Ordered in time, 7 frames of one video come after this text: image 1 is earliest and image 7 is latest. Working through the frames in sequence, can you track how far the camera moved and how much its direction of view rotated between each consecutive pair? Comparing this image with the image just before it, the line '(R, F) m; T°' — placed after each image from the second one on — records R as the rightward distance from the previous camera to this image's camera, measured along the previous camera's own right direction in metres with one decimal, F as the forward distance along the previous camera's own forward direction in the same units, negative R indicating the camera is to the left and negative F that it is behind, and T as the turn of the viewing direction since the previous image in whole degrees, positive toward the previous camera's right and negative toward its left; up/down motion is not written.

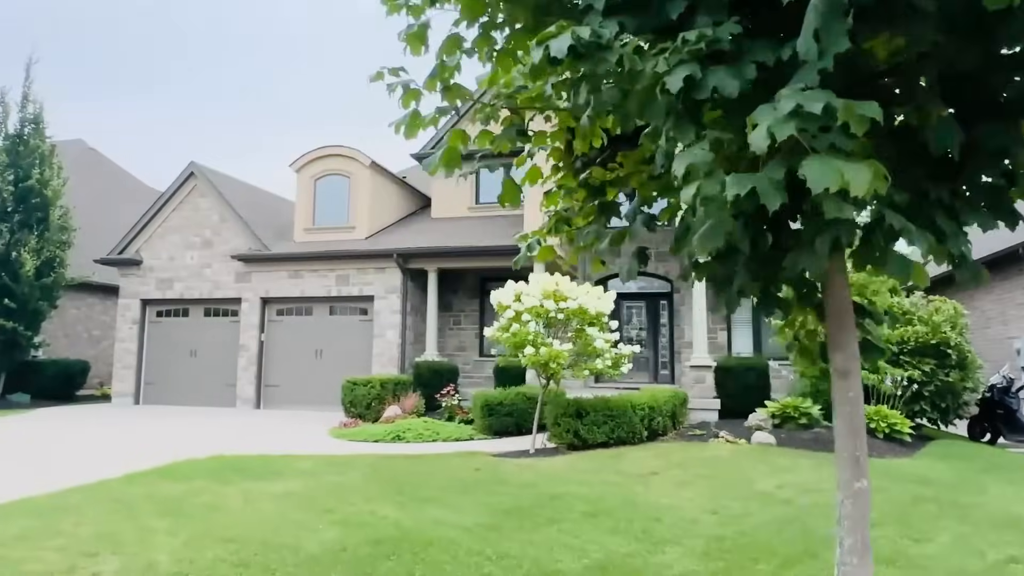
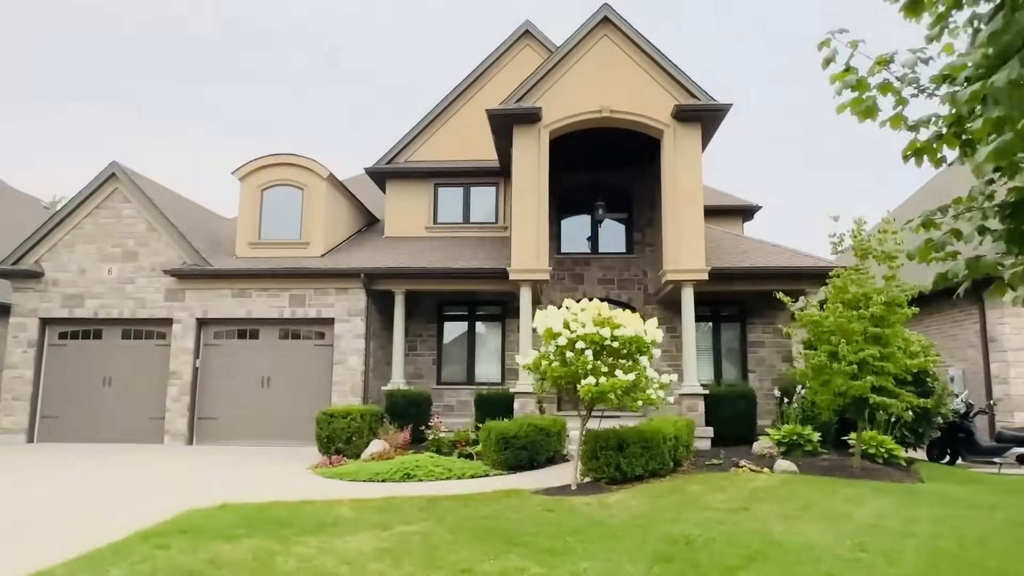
(-2.3, +0.8) m; +11°
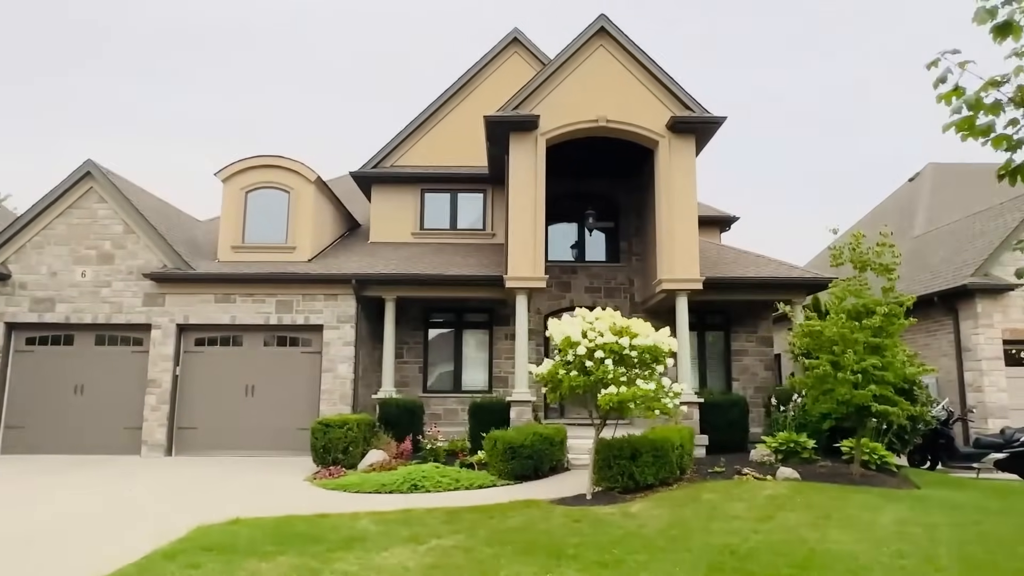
(-0.8, +0.1) m; +4°
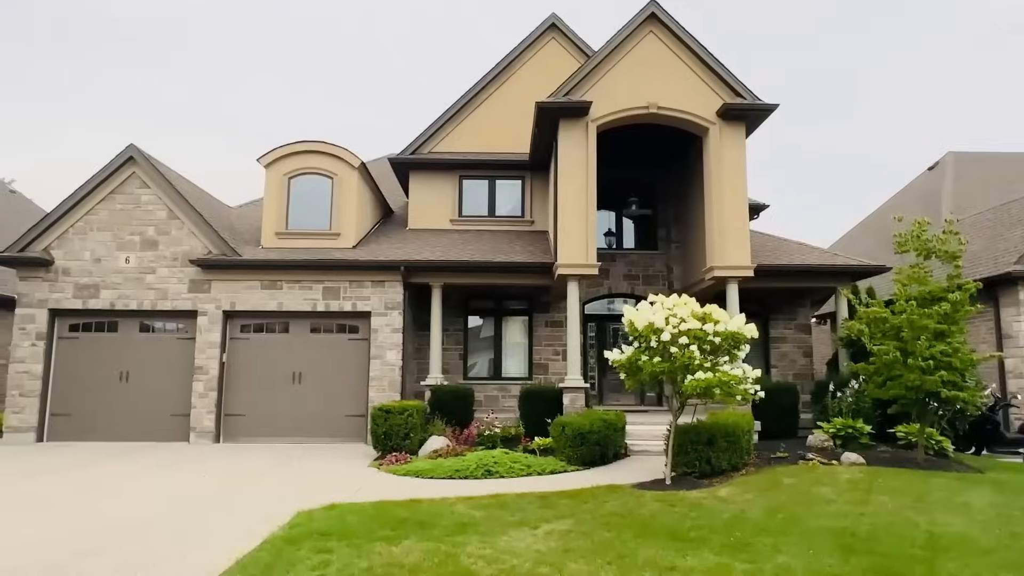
(-1.2, 0.0) m; +1°
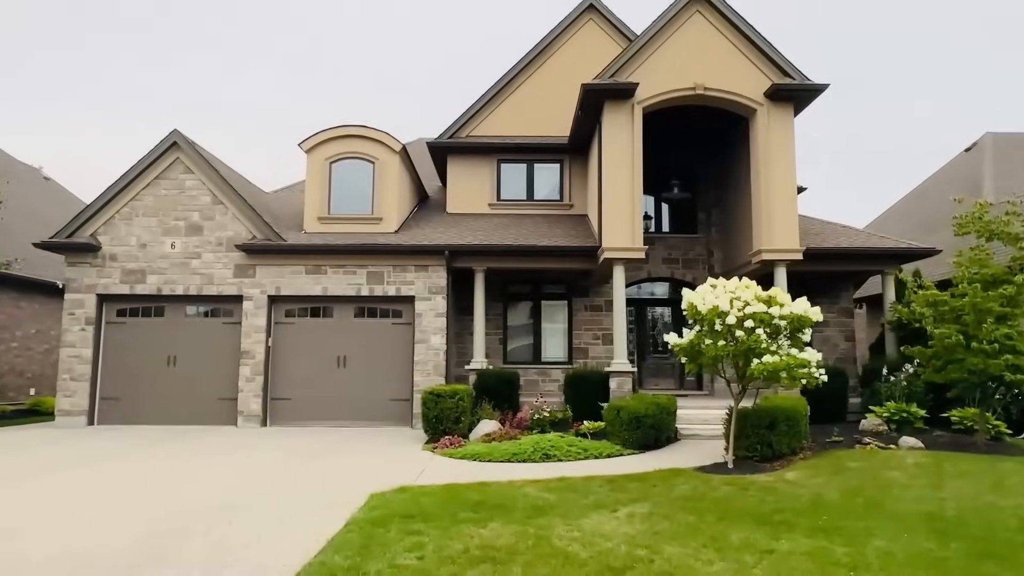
(-0.6, 0.0) m; -1°
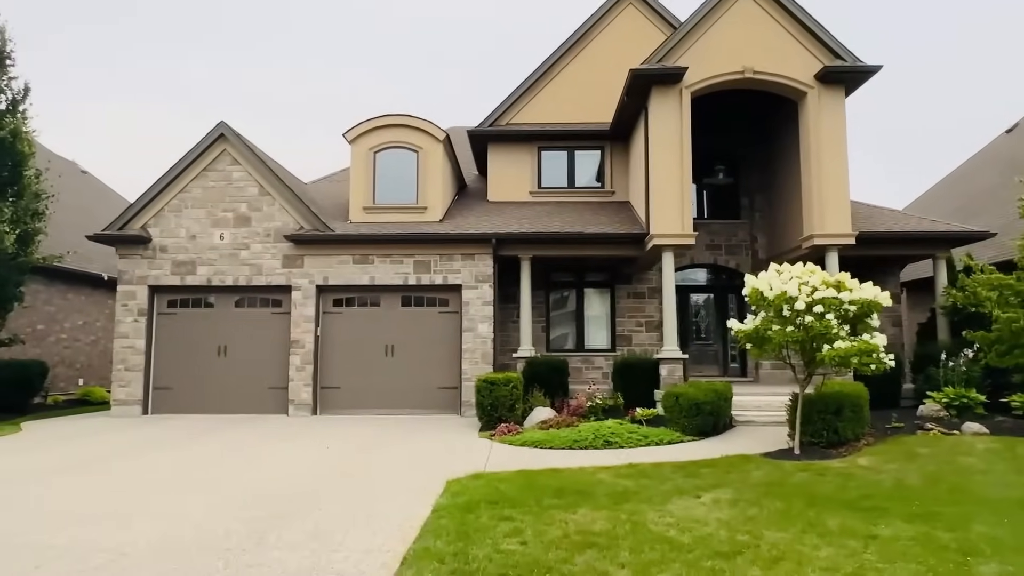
(-0.6, 0.0) m; -1°
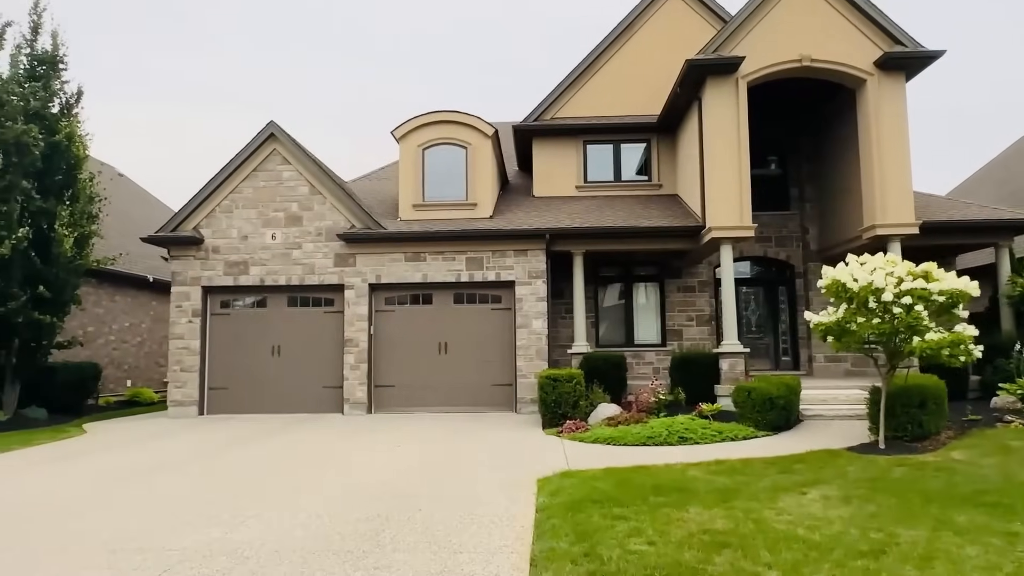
(-0.8, +0.1) m; -1°
